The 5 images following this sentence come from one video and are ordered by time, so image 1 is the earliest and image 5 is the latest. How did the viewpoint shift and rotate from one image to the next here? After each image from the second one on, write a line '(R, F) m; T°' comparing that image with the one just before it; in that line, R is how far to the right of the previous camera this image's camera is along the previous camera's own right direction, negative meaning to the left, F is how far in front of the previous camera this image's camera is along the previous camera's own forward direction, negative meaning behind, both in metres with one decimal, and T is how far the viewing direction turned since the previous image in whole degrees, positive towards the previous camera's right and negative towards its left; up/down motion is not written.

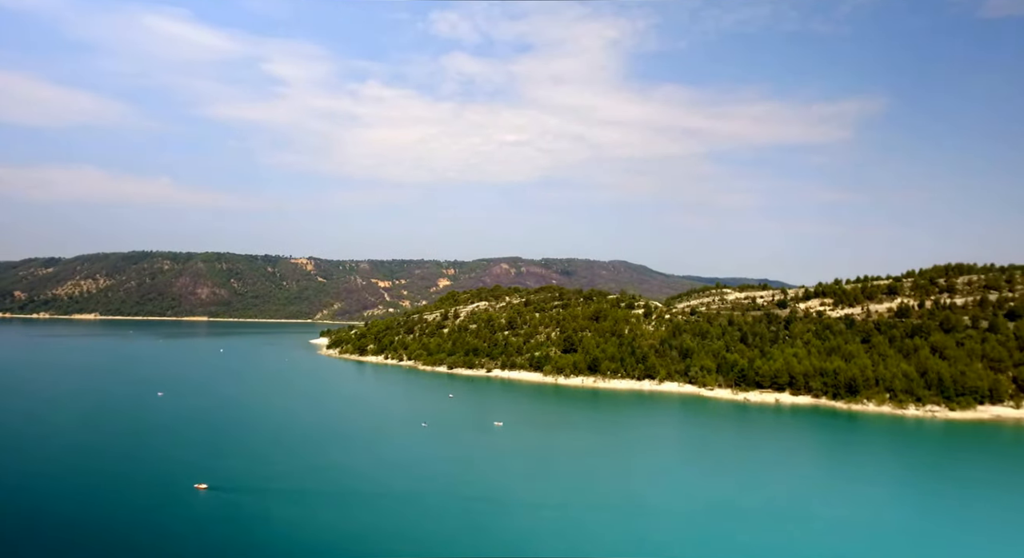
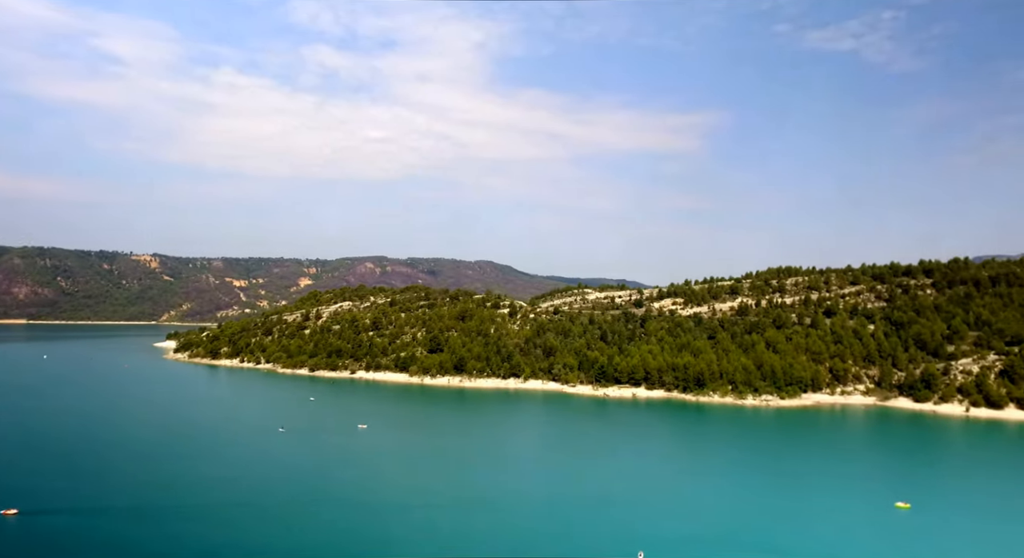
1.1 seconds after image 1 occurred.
(-0.8, -5.2) m; +10°
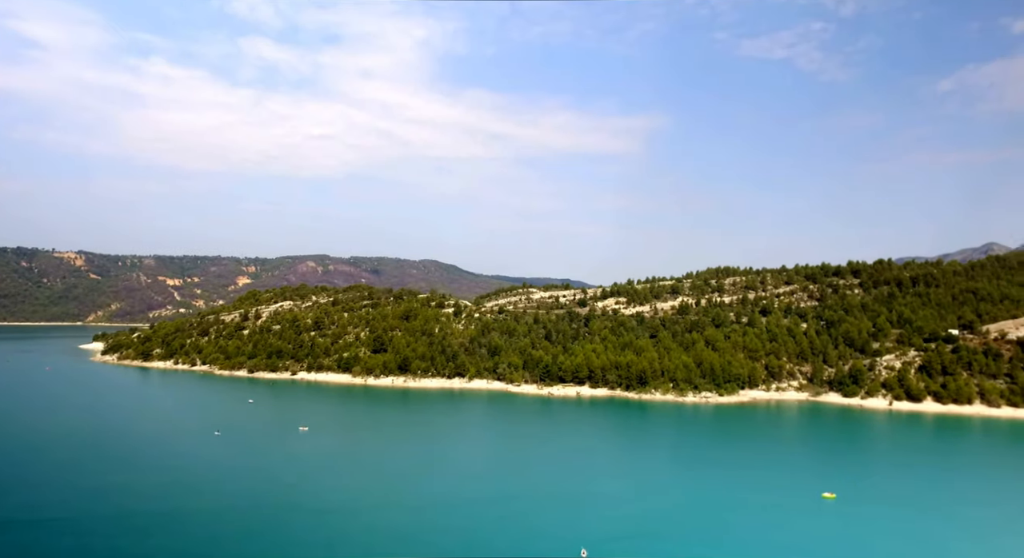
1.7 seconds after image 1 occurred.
(-0.1, -1.1) m; +4°
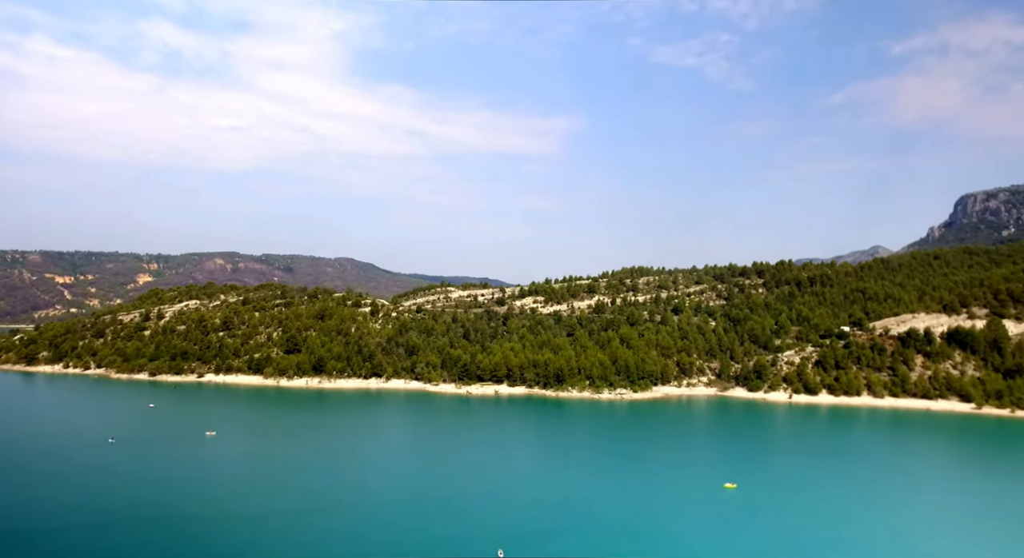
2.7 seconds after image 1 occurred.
(-0.2, -1.0) m; +6°
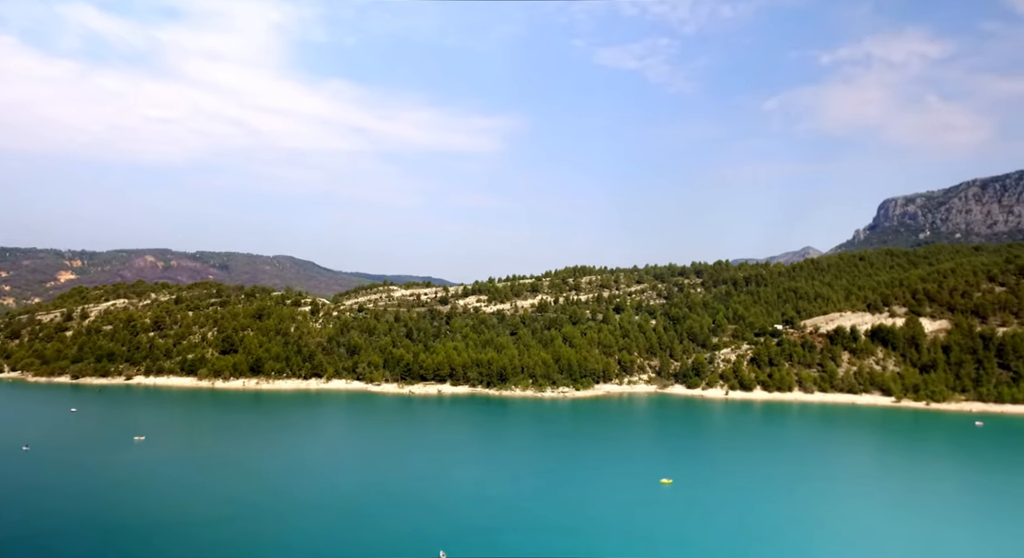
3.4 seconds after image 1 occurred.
(-0.1, -0.5) m; +4°
